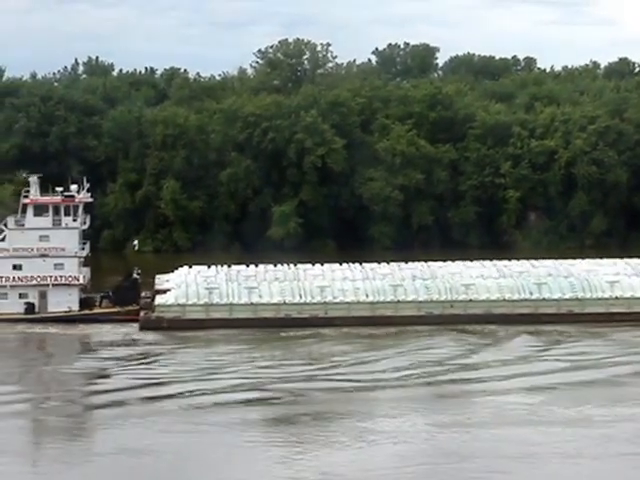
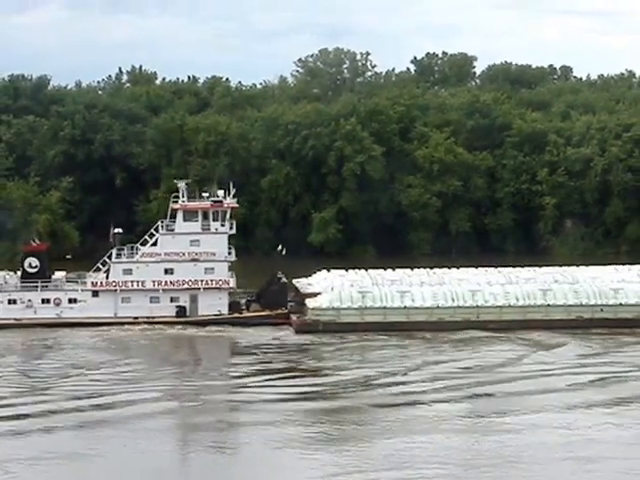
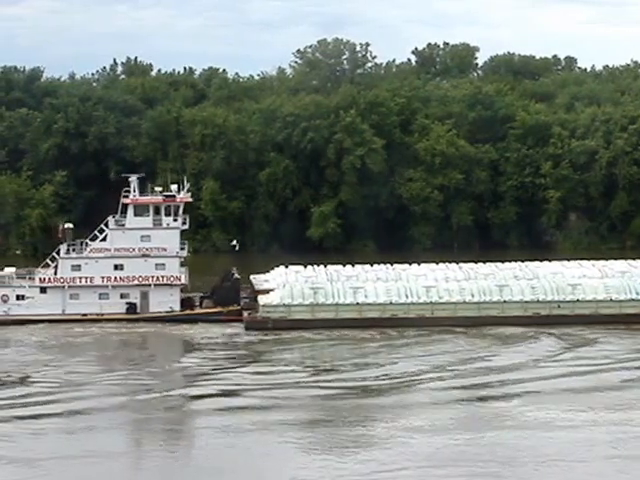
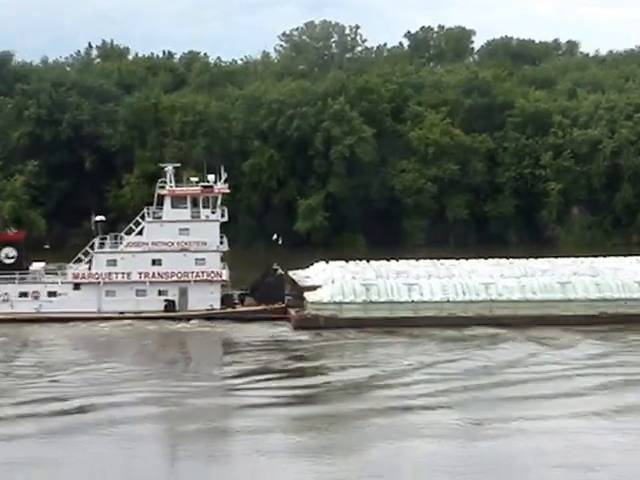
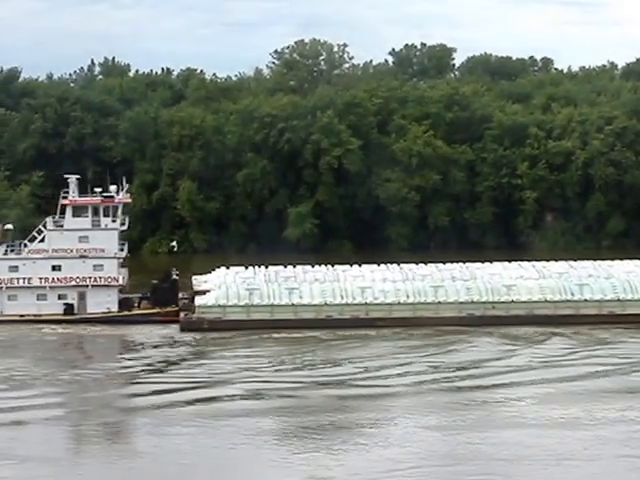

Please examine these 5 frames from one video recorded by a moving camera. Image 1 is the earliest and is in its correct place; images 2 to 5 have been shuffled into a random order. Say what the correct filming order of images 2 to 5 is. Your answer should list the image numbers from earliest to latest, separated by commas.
5, 3, 2, 4
